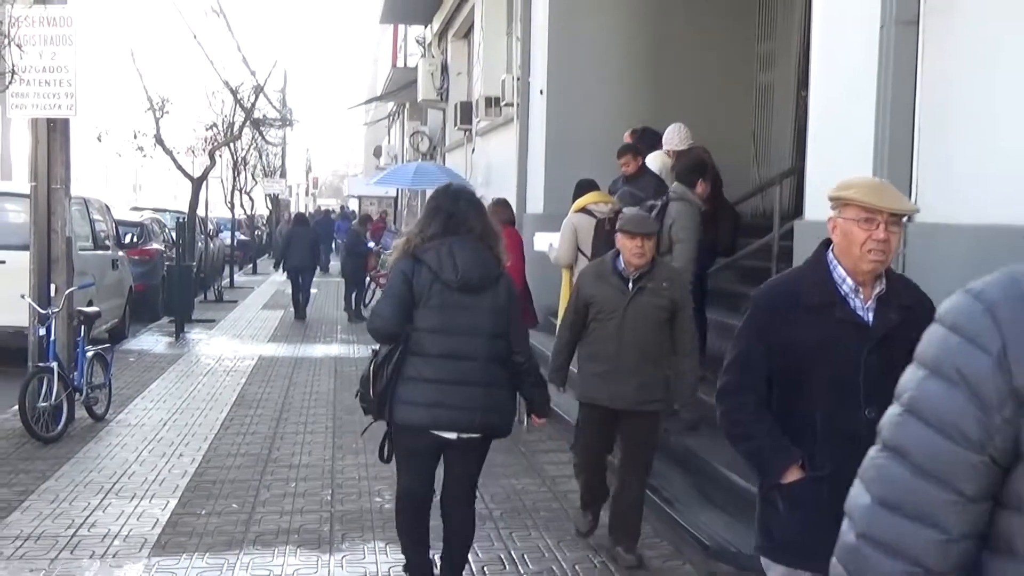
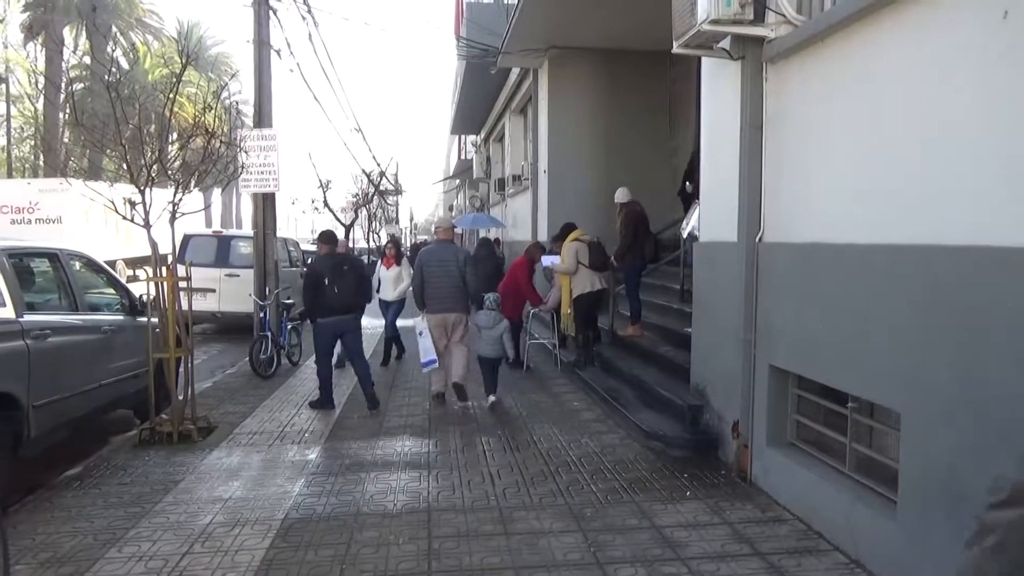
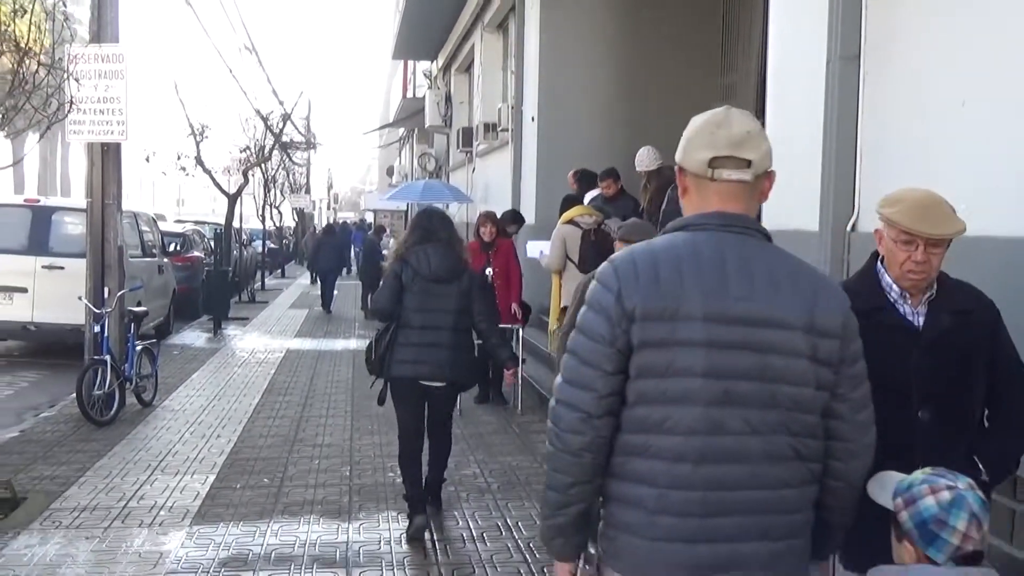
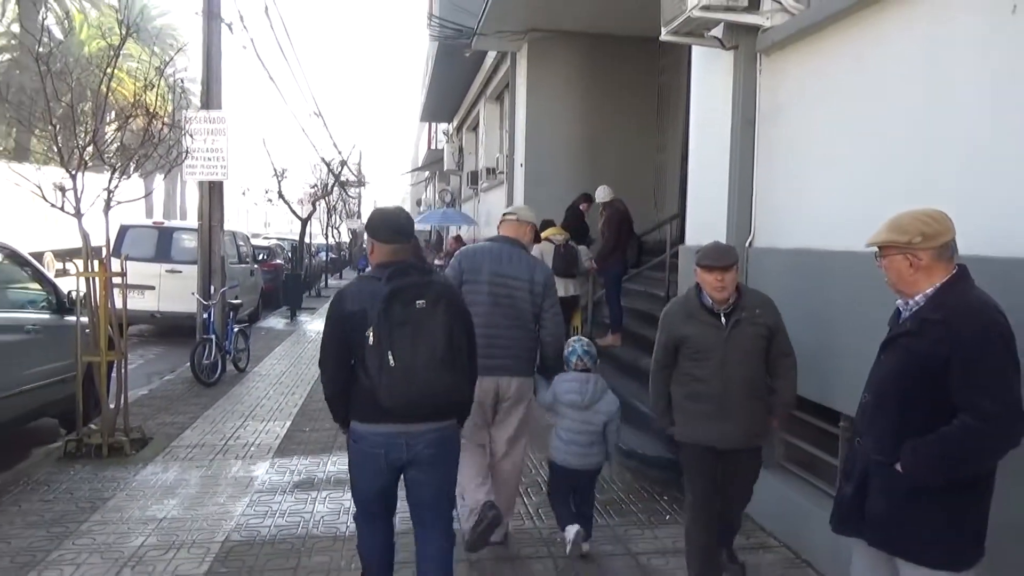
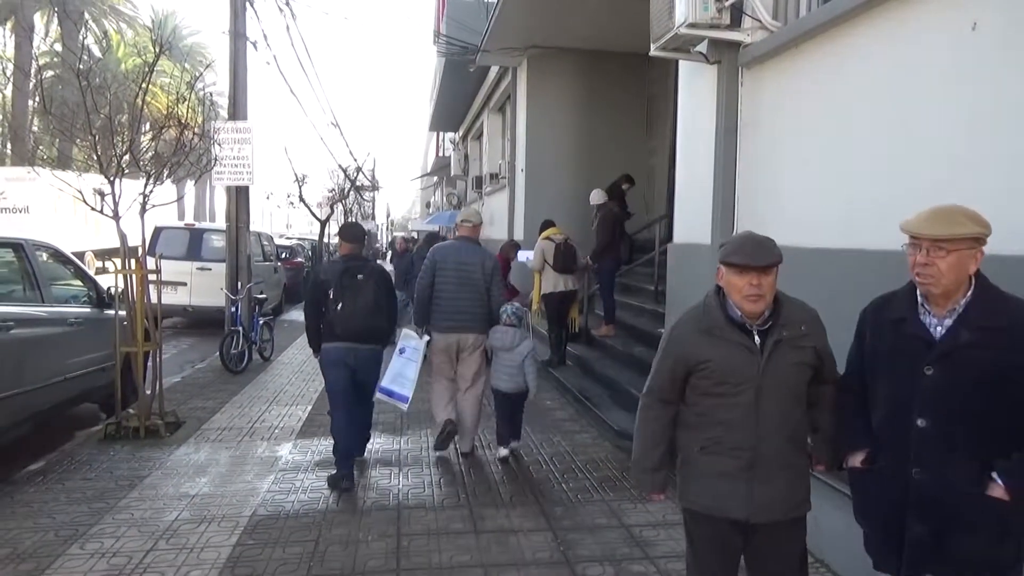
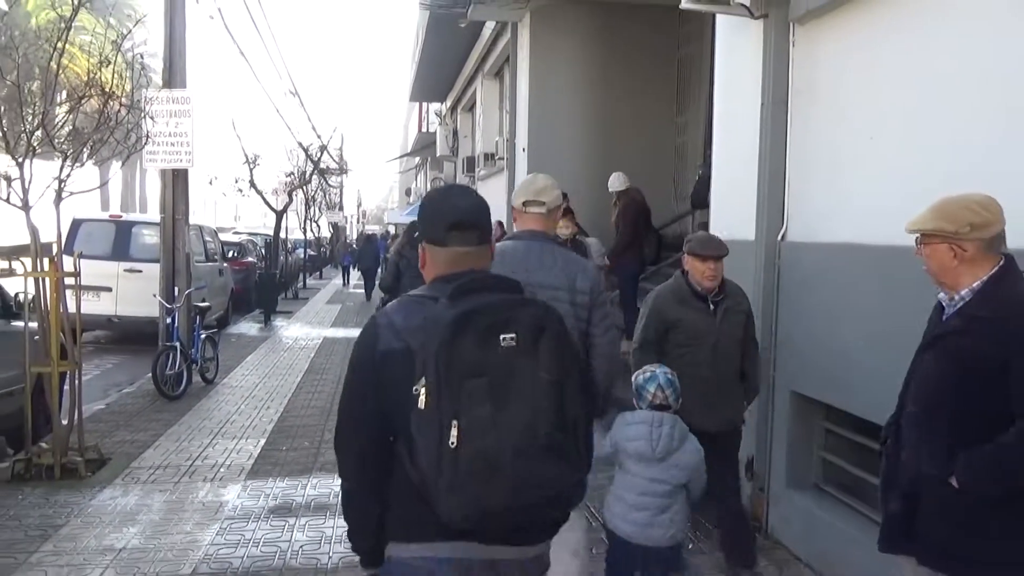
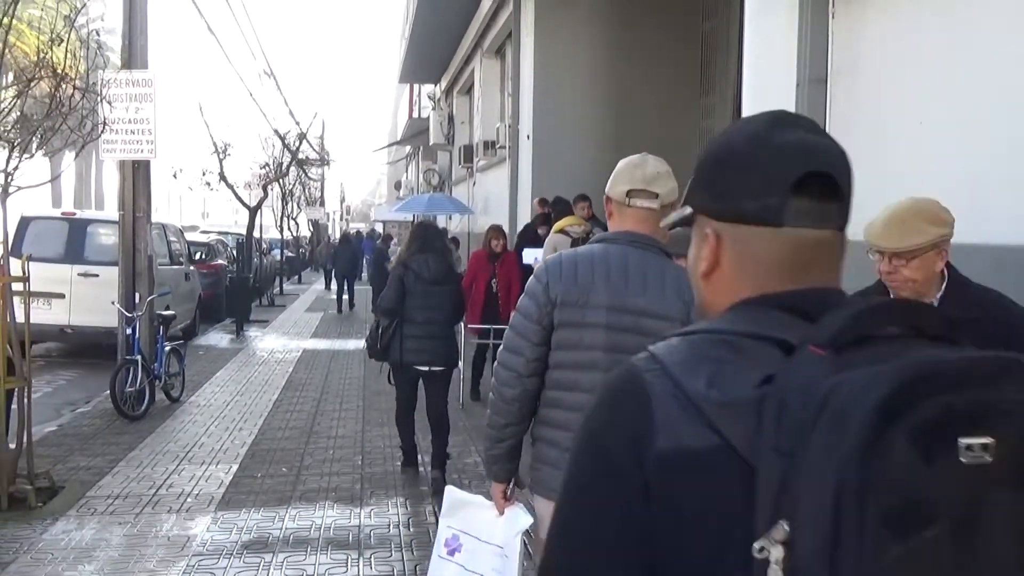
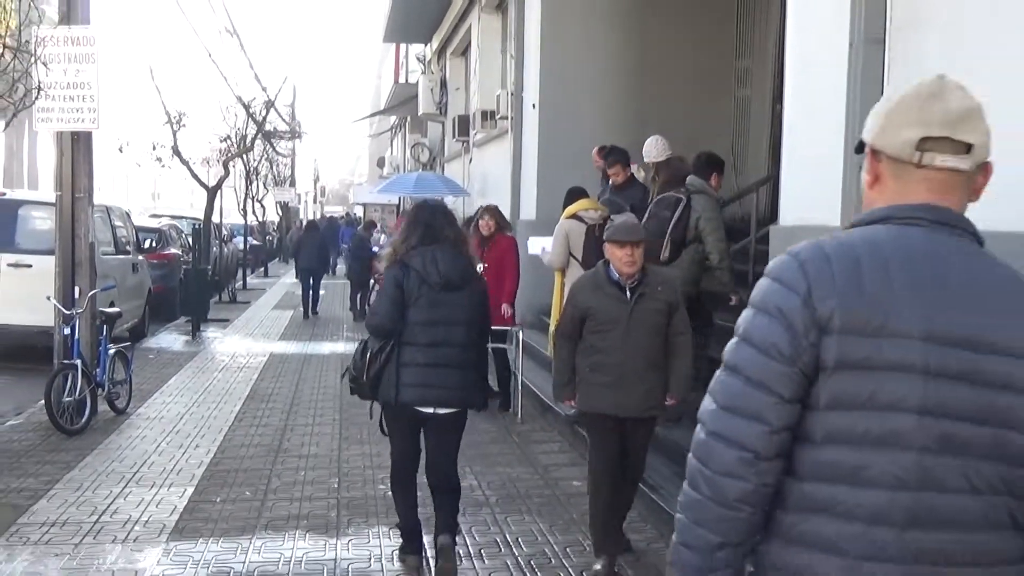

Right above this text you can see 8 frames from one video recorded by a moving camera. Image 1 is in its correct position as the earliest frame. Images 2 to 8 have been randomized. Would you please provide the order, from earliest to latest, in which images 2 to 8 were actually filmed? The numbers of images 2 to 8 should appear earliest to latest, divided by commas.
8, 3, 7, 6, 4, 5, 2
